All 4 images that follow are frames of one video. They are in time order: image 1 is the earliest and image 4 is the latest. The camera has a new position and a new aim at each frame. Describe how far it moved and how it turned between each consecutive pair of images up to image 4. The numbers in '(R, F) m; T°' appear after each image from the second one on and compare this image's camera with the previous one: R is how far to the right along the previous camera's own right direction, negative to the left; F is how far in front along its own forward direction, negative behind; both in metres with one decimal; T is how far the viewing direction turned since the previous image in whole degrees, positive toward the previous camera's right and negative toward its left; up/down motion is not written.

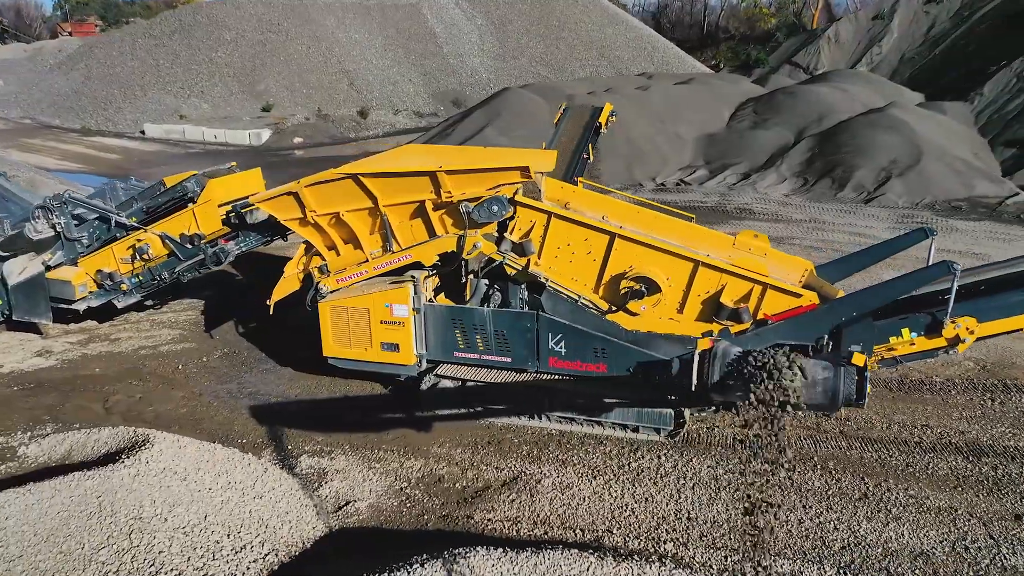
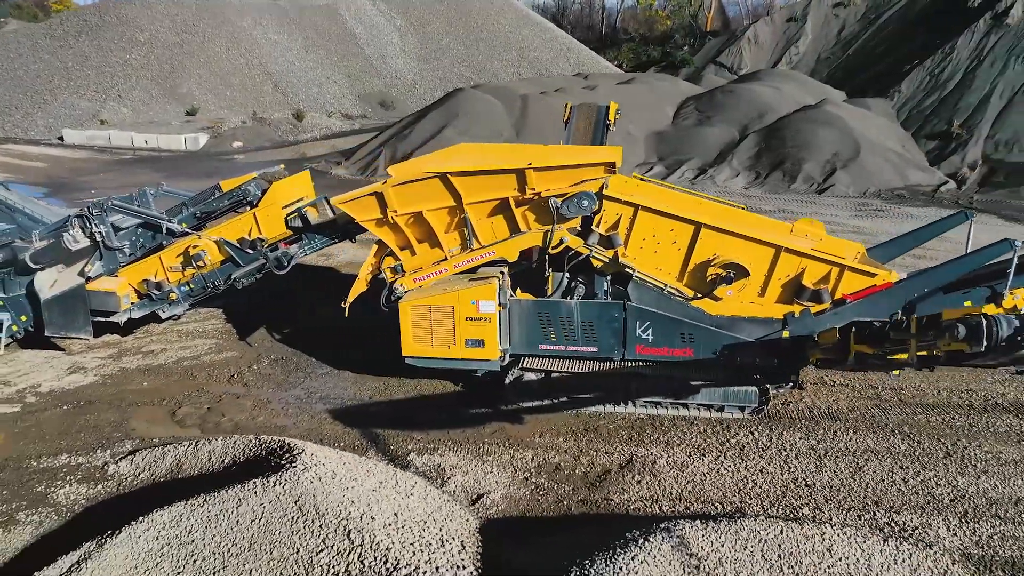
(-1.4, -0.1) m; +8°
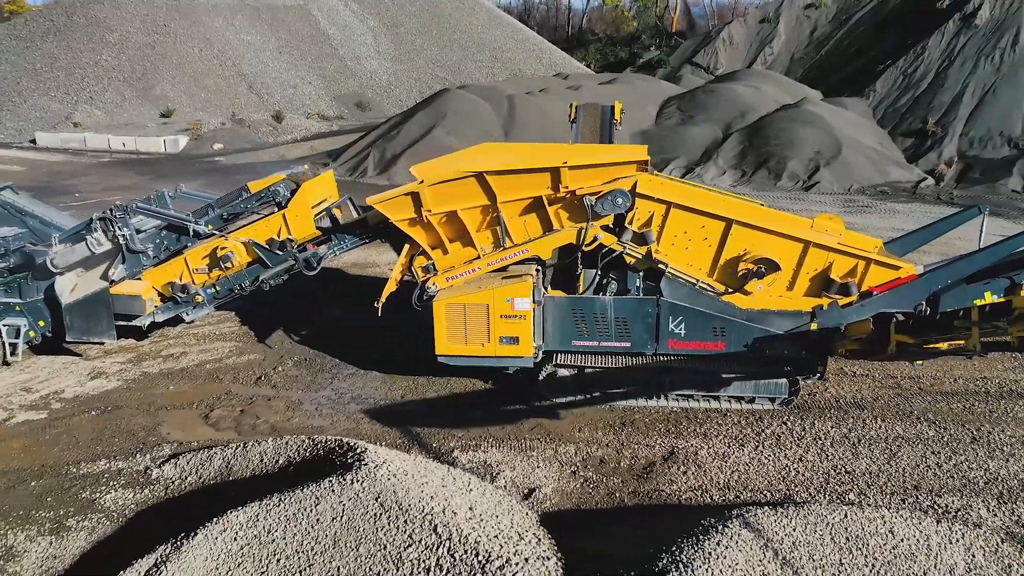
(-0.5, -0.1) m; +3°
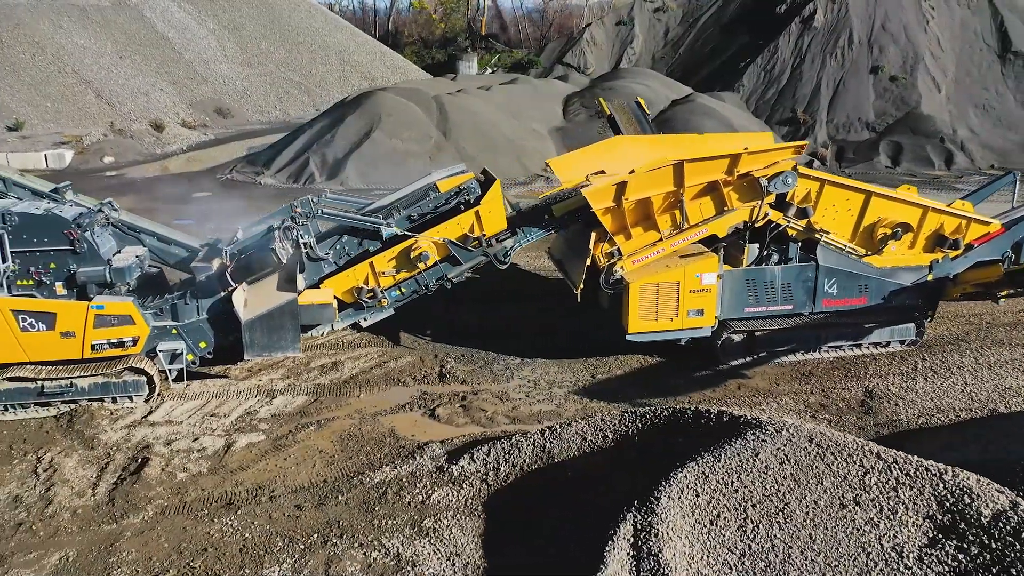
(-3.2, 0.0) m; +15°
